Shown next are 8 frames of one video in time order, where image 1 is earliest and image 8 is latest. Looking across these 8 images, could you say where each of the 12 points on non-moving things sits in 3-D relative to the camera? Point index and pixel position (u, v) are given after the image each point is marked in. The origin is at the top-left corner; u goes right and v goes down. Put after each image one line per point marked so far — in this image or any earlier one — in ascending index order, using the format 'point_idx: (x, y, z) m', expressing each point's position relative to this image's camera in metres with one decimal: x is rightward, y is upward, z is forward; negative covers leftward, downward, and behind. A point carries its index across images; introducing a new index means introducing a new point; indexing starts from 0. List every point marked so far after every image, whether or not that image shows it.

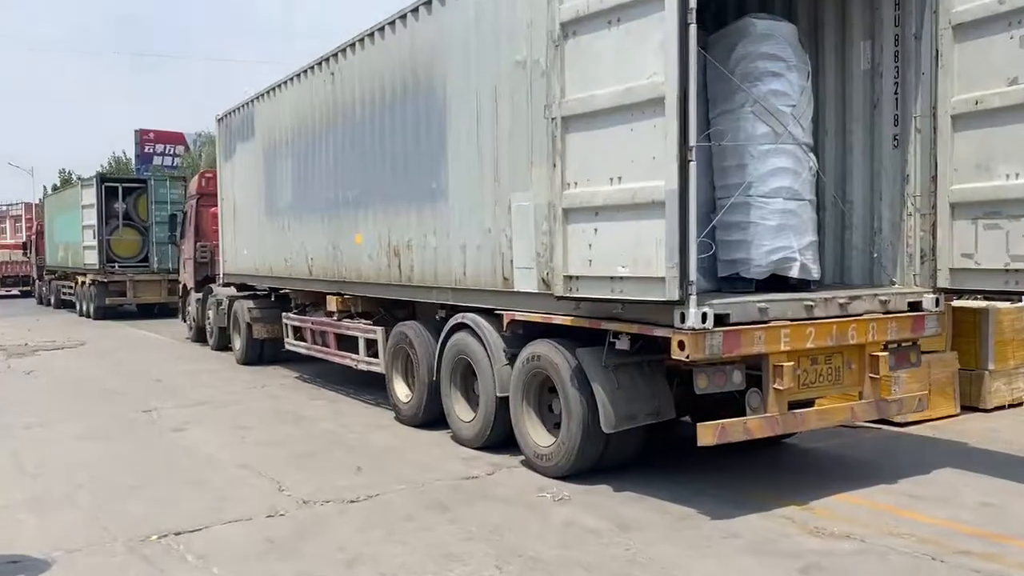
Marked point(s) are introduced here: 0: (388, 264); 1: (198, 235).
0: (-1.4, +0.3, +9.2) m
1: (-6.4, +1.1, +17.5) m
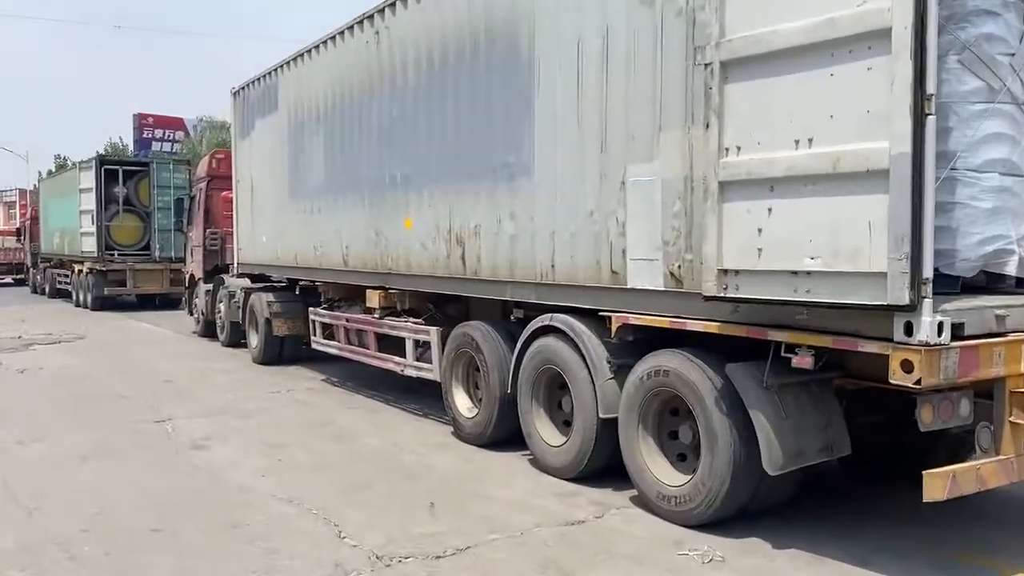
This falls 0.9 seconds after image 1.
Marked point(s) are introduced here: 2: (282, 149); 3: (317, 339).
0: (-0.6, +0.3, +7.8) m
1: (-5.7, +1.2, +16.1) m
2: (-3.1, +1.8, +11.5) m
3: (-2.4, -0.6, +10.8) m
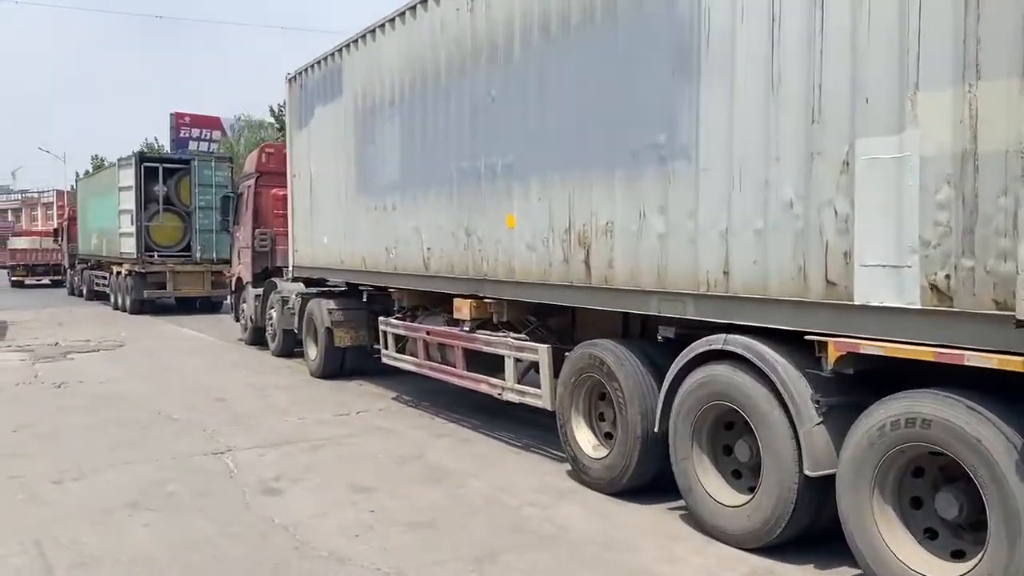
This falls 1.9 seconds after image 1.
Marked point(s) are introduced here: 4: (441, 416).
0: (+0.3, +0.2, +6.4) m
1: (-4.4, +1.2, +14.9) m
2: (-2.0, +1.8, +10.2) m
3: (-1.4, -0.7, +9.5) m
4: (-0.7, -1.3, +8.8) m
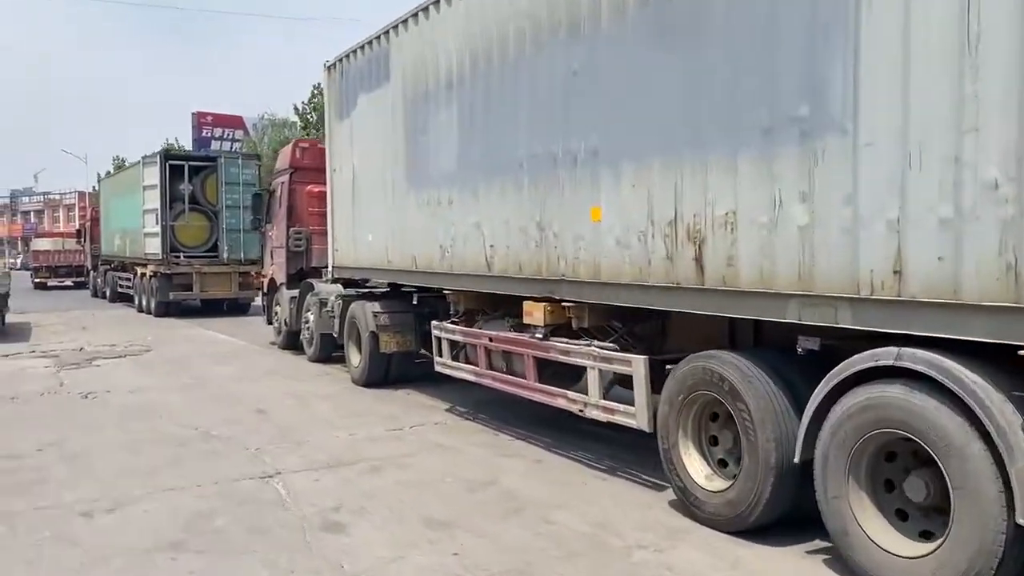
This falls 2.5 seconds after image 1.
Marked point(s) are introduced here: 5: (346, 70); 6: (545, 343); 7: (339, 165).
0: (+1.0, +0.2, +5.6) m
1: (-3.6, +1.1, +14.1) m
2: (-1.3, +1.7, +9.4) m
3: (-0.7, -0.7, +8.6) m
4: (-0.1, -1.3, +7.9) m
5: (-2.1, +2.8, +10.9) m
6: (+0.3, -0.4, +6.9) m
7: (-2.2, +1.6, +11.1) m
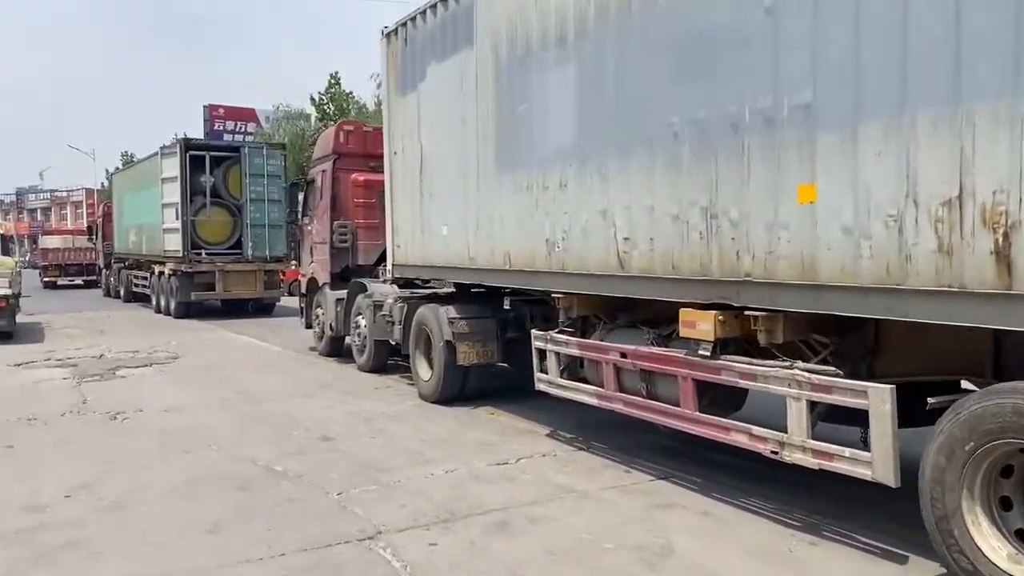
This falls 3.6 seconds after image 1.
0: (+1.9, +0.2, +4.1) m
1: (-2.6, +1.1, +12.6) m
2: (-0.3, +1.7, +7.9) m
3: (+0.3, -0.7, +7.1) m
4: (+0.9, -1.3, +6.5) m
5: (-1.1, +2.8, +9.4) m
6: (+1.3, -0.5, +5.4) m
7: (-1.2, +1.6, +9.6) m
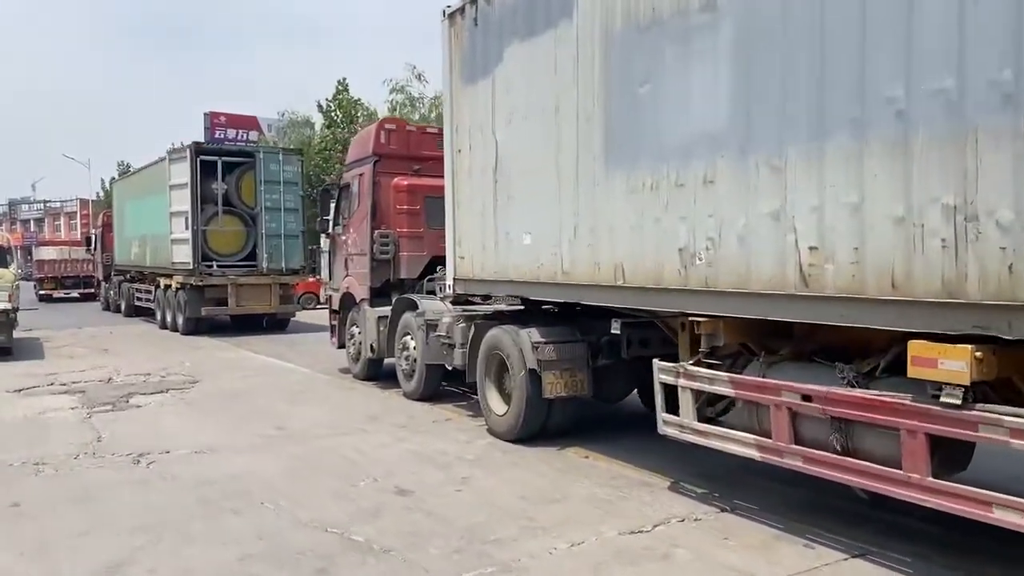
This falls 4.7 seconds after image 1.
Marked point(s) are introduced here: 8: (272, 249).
0: (+2.8, +0.1, +2.8) m
1: (-1.8, +0.9, +11.3) m
2: (+0.5, +1.6, +6.6) m
3: (+1.2, -0.9, +5.8) m
4: (+1.8, -1.5, +5.1) m
5: (-0.3, +2.6, +8.1) m
6: (+2.1, -0.6, +4.1) m
7: (-0.4, +1.4, +8.3) m
8: (-5.4, +0.9, +19.4) m
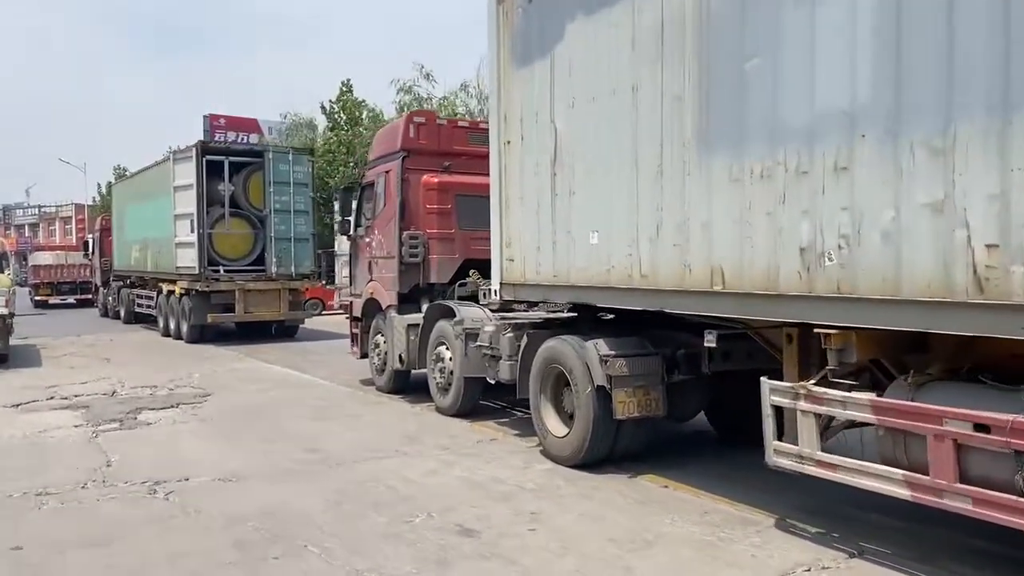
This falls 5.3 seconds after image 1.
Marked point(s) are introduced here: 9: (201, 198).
0: (+3.3, +0.1, +1.9) m
1: (-1.3, +0.8, +10.4) m
2: (+1.0, +1.5, +5.8) m
3: (+1.7, -0.9, +5.0) m
4: (+2.3, -1.5, +4.3) m
5: (+0.2, +2.5, +7.3) m
6: (+2.6, -0.6, +3.2) m
7: (+0.1, +1.3, +7.5) m
8: (-4.9, +0.7, +18.5) m
9: (-6.5, +1.9, +18.1) m
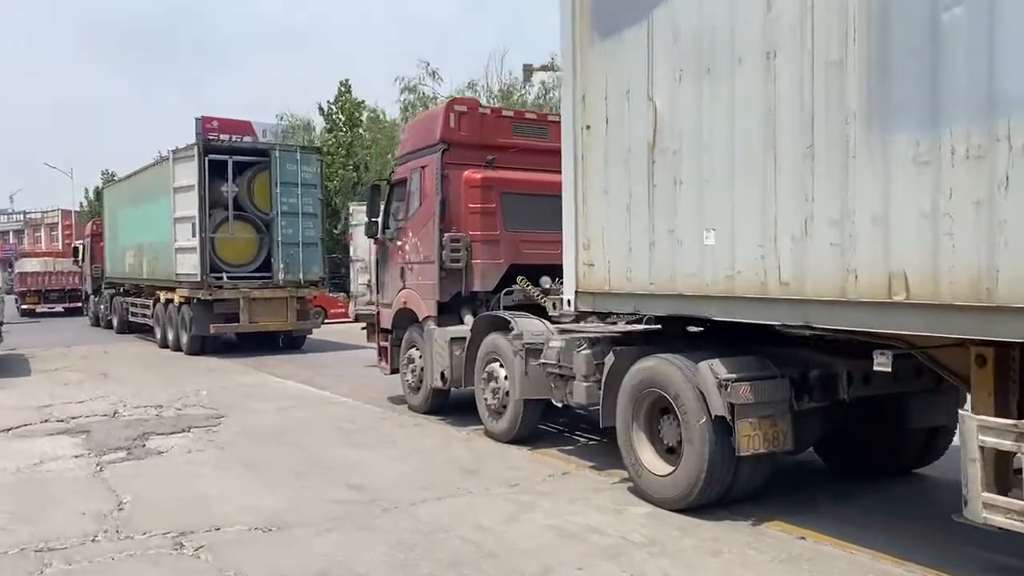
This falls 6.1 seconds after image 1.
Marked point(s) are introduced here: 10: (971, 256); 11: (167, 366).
0: (+4.0, +0.1, +0.9) m
1: (-0.7, +0.8, +9.3) m
2: (+1.7, +1.5, +4.7) m
3: (+2.3, -1.0, +3.9) m
4: (+3.0, -1.5, +3.2) m
5: (+0.8, +2.5, +6.2) m
6: (+3.3, -0.6, +2.2) m
7: (+0.7, +1.3, +6.4) m
8: (-4.5, +0.6, +17.3) m
9: (-6.0, +1.7, +16.9) m
10: (+2.1, +0.1, +4.0) m
11: (-6.3, -1.4, +15.8) m
